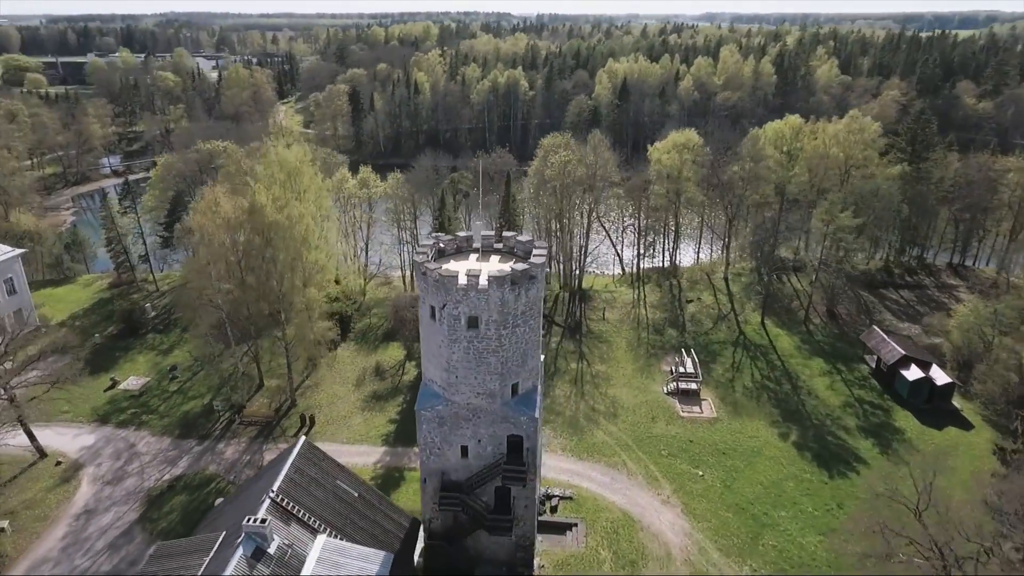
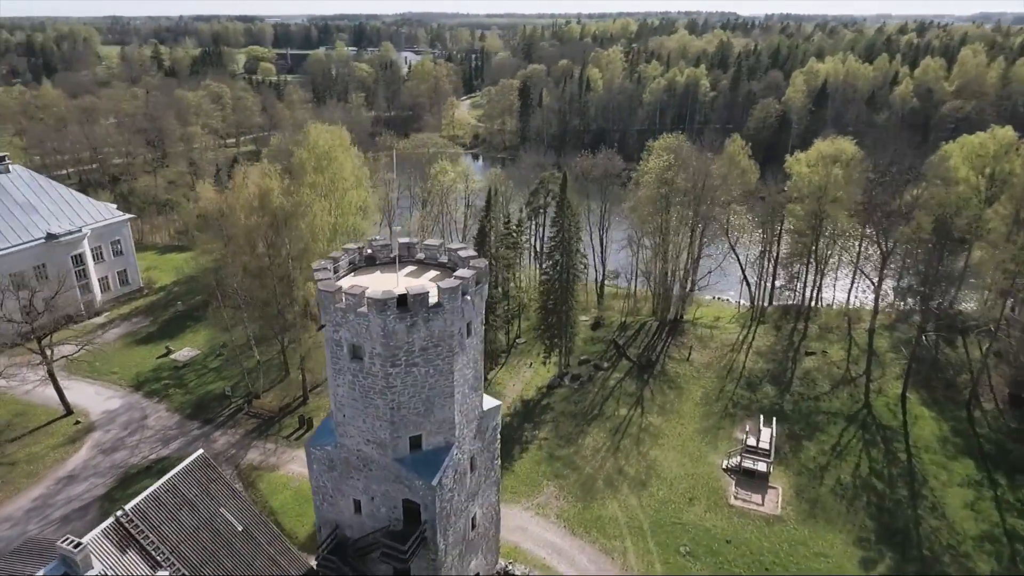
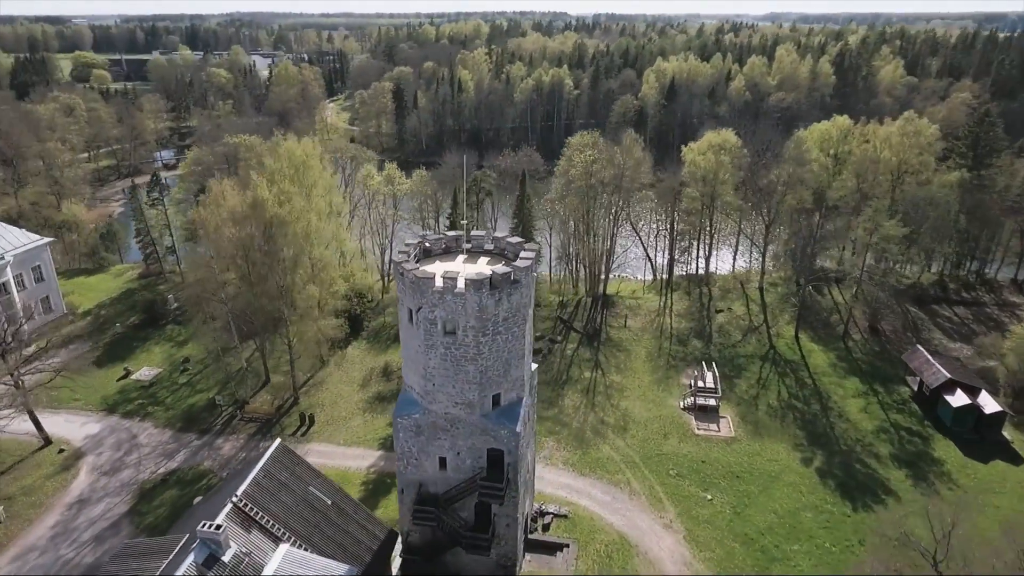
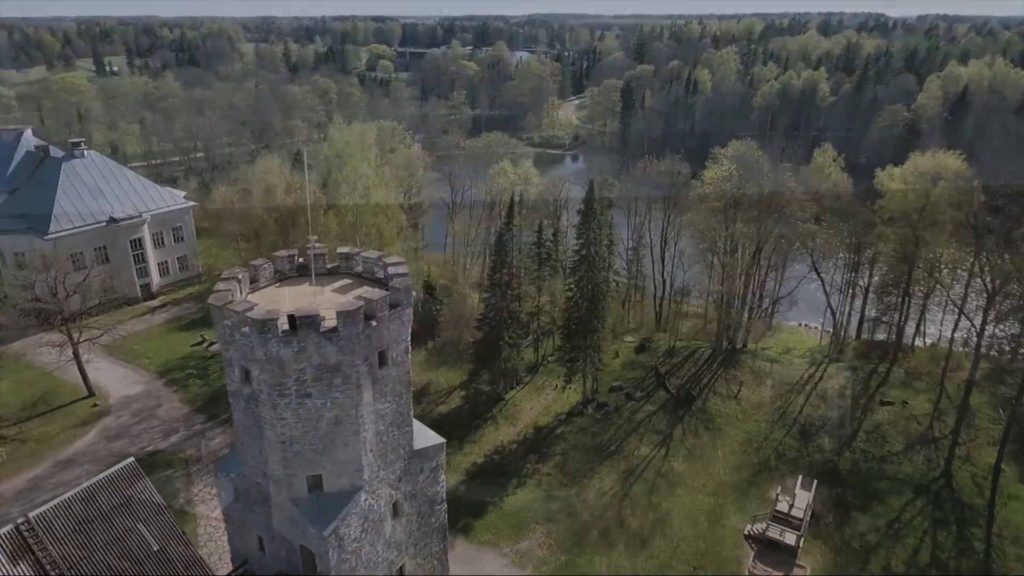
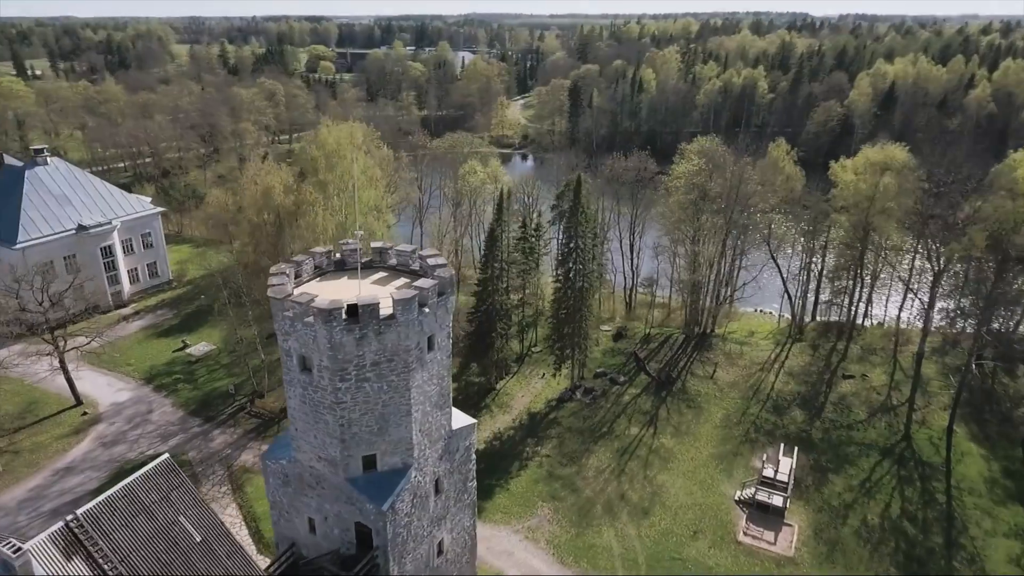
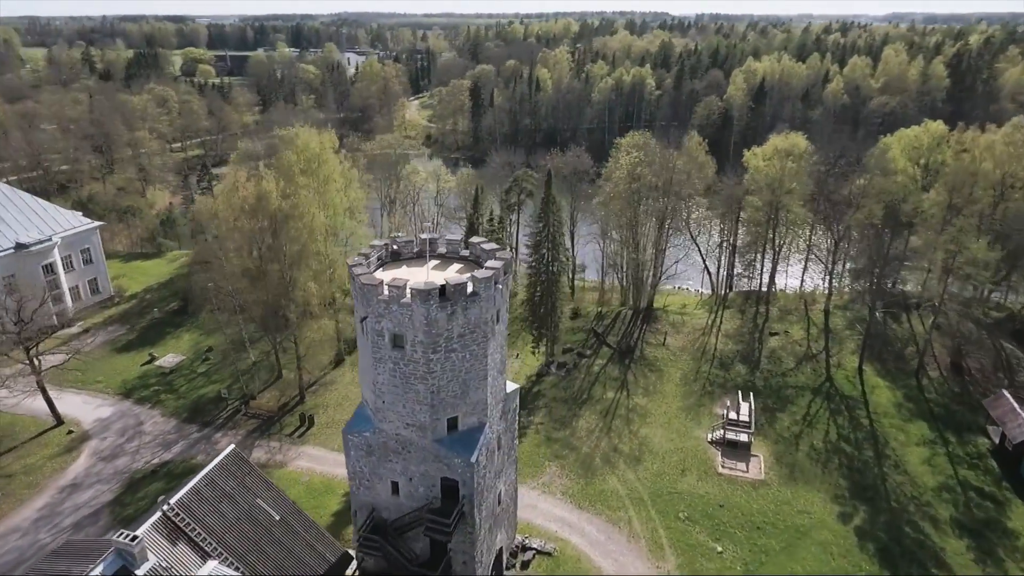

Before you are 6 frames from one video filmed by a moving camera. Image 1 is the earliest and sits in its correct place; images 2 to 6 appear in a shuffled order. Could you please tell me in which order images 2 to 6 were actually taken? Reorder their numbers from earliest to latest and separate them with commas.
3, 6, 2, 5, 4
